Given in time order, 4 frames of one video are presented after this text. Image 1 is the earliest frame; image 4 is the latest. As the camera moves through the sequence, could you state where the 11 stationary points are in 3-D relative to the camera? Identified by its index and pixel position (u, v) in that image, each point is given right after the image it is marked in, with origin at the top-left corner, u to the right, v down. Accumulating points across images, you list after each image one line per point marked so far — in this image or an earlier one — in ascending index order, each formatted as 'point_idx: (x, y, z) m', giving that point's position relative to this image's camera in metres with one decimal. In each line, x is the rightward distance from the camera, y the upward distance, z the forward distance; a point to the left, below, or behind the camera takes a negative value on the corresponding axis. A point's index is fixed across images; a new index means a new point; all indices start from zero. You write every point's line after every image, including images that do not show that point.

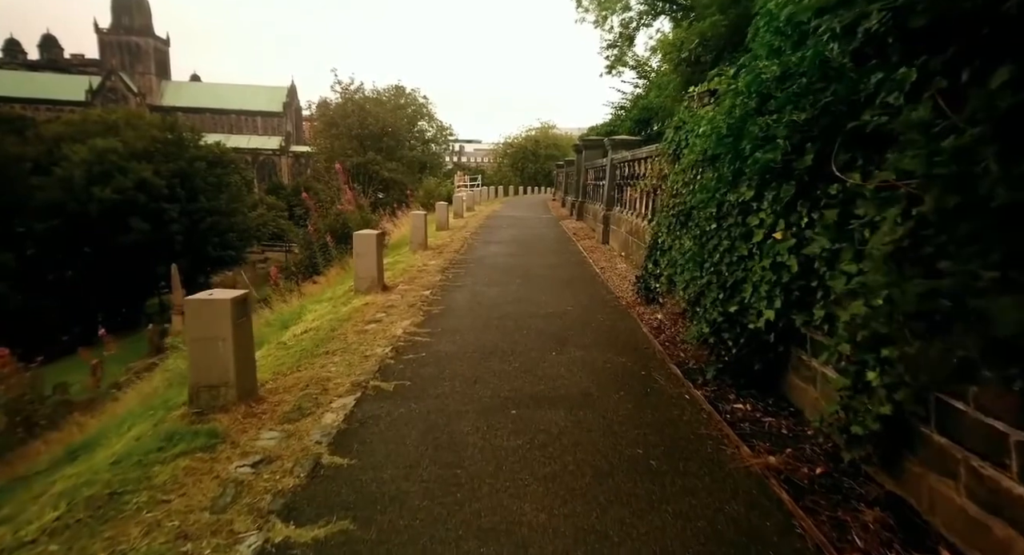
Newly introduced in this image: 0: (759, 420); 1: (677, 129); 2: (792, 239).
0: (+1.6, -0.9, +3.5) m
1: (+1.9, +1.7, +6.1) m
2: (+1.7, +0.2, +3.2) m
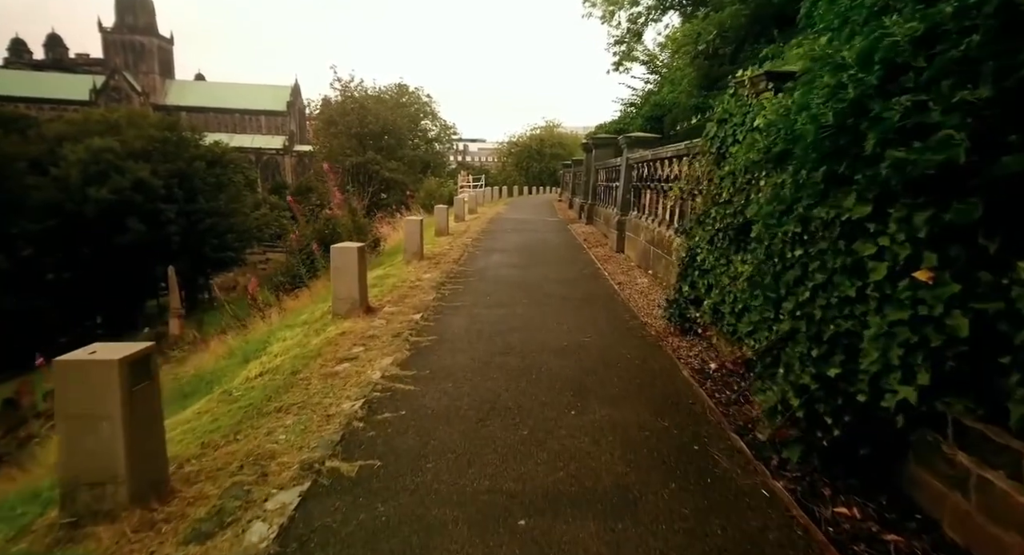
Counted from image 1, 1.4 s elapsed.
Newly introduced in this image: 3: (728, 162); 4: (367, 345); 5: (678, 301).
0: (+1.7, -1.2, +2.4) m
1: (+1.9, +1.5, +5.0) m
2: (+1.7, 0.0, +2.0) m
3: (+1.9, +1.0, +4.6) m
4: (-1.4, -0.6, +5.1) m
5: (+1.7, -0.2, +5.4) m
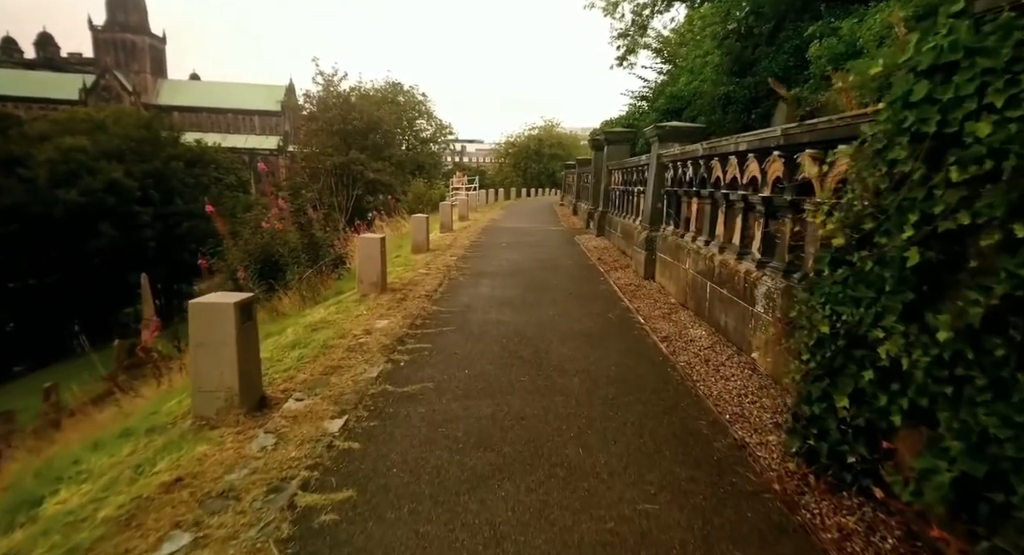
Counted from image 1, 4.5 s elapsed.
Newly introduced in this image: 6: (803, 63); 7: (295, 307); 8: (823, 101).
0: (+1.6, -1.7, -0.2) m
1: (+1.9, +0.9, +2.4) m
2: (+1.6, -0.5, -0.5) m
3: (+1.8, +0.5, +2.1) m
4: (-1.4, -1.2, +2.5) m
5: (+1.6, -0.8, +2.8) m
6: (+6.9, +5.1, +12.7) m
7: (-3.2, -0.4, +7.9) m
8: (+5.2, +3.0, +9.0) m
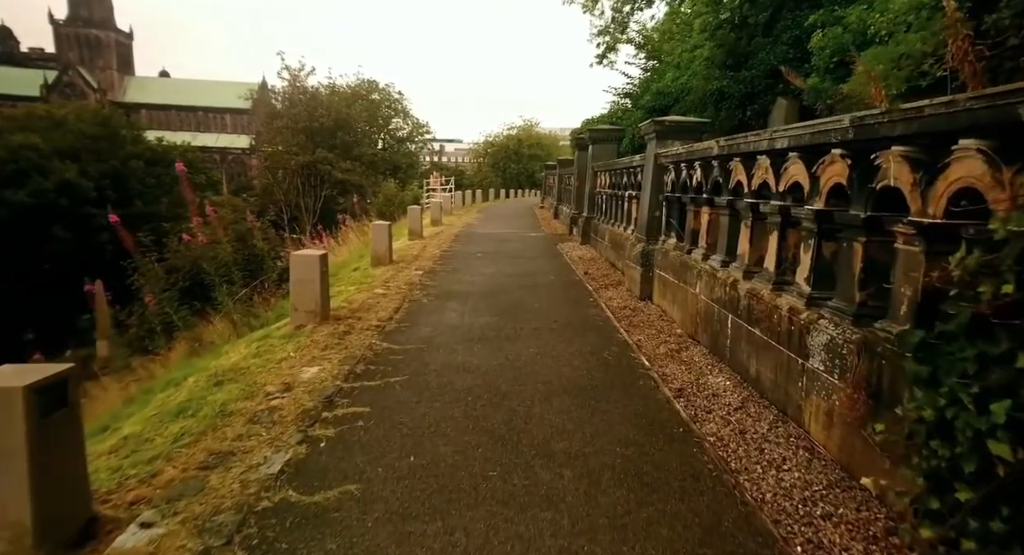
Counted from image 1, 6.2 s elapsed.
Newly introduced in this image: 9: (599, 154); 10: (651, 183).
0: (+1.6, -2.0, -1.4) m
1: (+1.7, +0.7, +1.2) m
2: (+1.6, -0.8, -1.8) m
3: (+1.7, +0.2, +0.8) m
4: (-1.6, -1.4, +1.2) m
5: (+1.5, -1.0, +1.6) m
6: (+6.3, +4.8, +11.6) m
7: (-3.5, -0.7, +6.5) m
8: (+4.8, +2.7, +7.9) m
9: (+2.0, +2.8, +12.1) m
10: (+1.8, +1.2, +7.0) m
